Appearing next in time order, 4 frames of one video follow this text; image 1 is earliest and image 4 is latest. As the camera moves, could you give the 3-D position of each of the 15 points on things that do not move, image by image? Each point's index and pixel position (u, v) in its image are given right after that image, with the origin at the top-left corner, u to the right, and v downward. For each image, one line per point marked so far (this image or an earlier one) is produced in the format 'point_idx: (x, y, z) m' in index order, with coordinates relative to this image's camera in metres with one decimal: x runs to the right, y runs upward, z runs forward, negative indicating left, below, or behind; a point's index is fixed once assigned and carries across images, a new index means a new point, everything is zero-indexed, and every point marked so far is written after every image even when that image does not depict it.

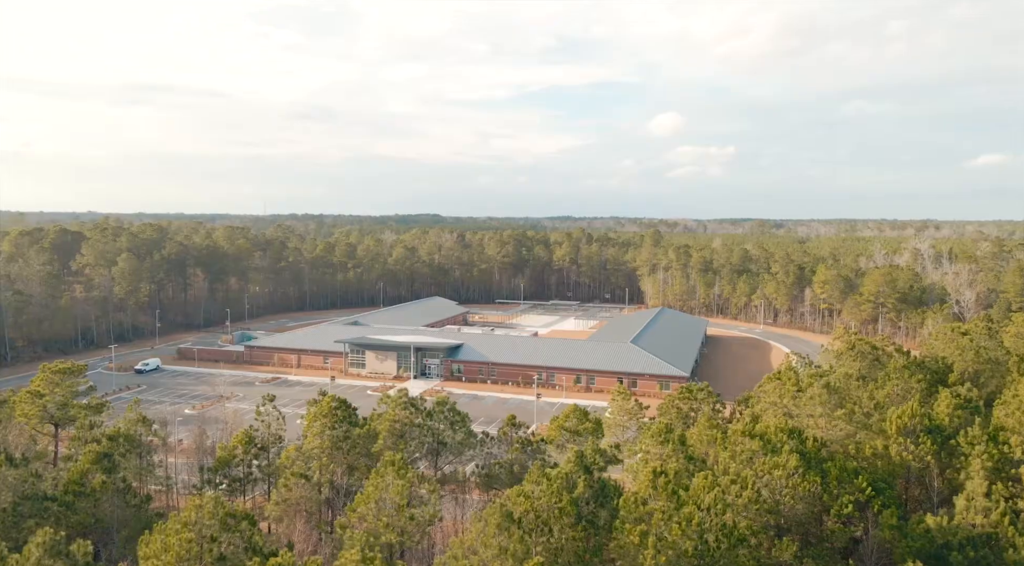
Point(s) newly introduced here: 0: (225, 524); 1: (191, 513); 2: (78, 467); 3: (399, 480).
0: (-5.8, -4.9, +15.4) m
1: (-6.4, -4.7, +15.3) m
2: (-11.1, -4.8, +19.6) m
3: (-2.9, -5.2, +19.4) m
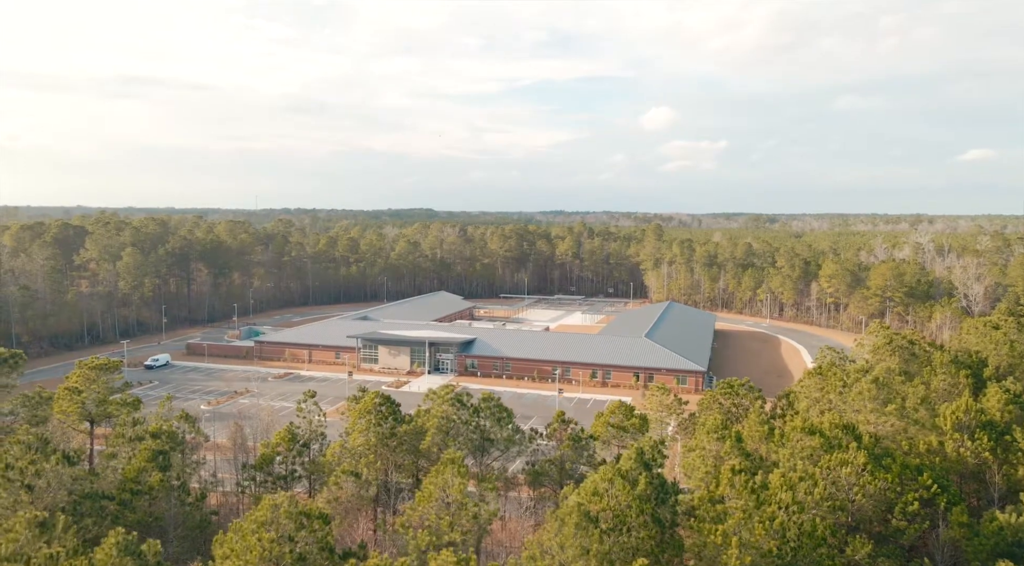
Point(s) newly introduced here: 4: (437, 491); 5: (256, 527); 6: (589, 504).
0: (-4.2, -4.8, +15.0) m
1: (-4.8, -4.6, +15.0) m
2: (-9.6, -4.6, +19.2) m
3: (-1.3, -5.0, +19.1) m
4: (-1.8, -5.3, +19.0) m
5: (-5.0, -4.8, +14.7) m
6: (+1.7, -4.8, +16.1) m
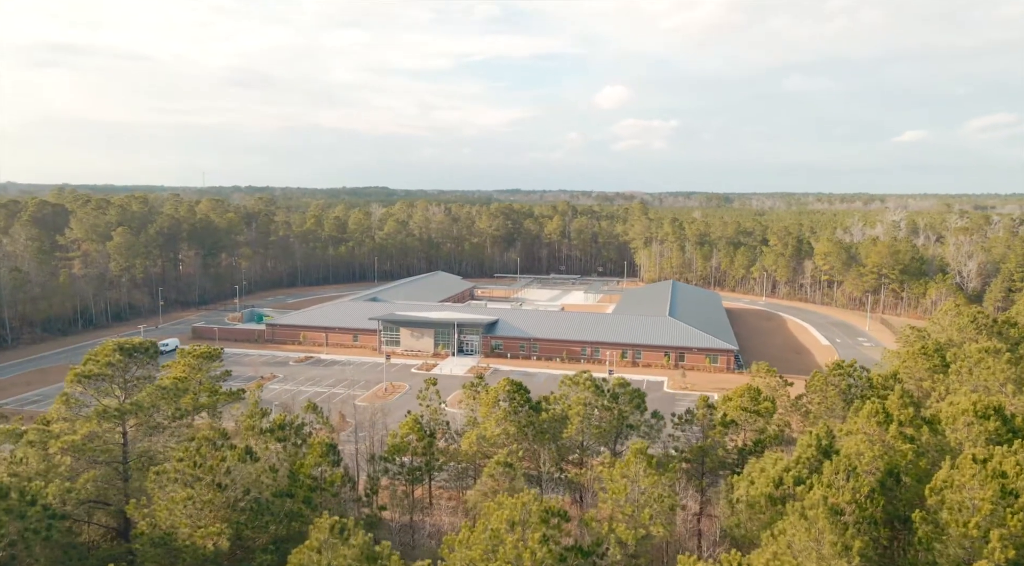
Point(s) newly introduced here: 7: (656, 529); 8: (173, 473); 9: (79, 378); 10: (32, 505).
0: (+0.7, -4.5, +14.2) m
1: (+0.1, -4.3, +14.1) m
2: (-4.9, -4.3, +18.1) m
3: (+3.4, -4.6, +18.4) m
4: (+2.8, -4.9, +18.2) m
5: (-0.1, -4.5, +13.8) m
6: (+6.5, -4.4, +15.5) m
7: (+3.4, -5.8, +17.6) m
8: (-7.3, -4.1, +16.3) m
9: (-10.7, -2.4, +18.6) m
10: (-10.0, -4.6, +15.6) m
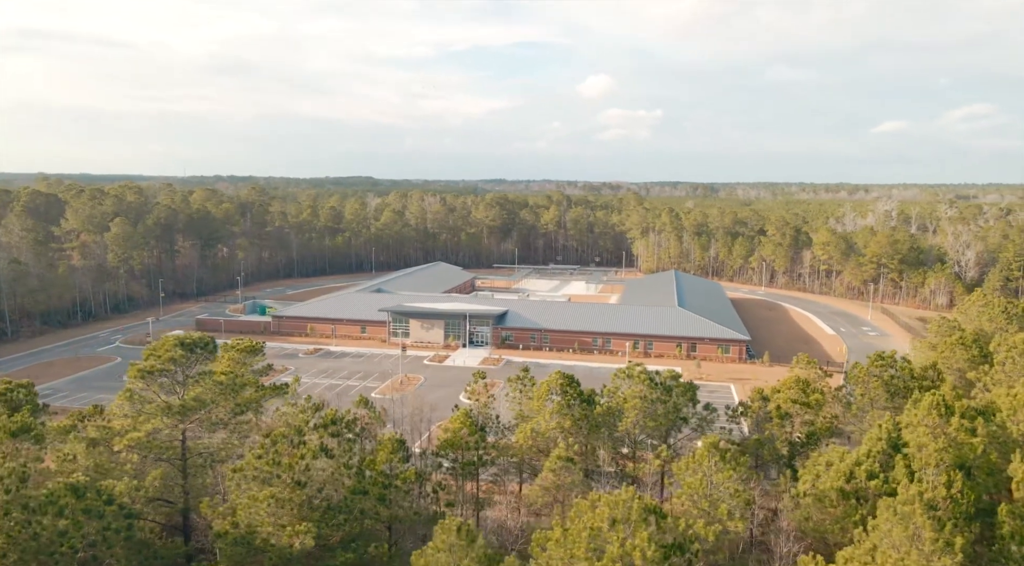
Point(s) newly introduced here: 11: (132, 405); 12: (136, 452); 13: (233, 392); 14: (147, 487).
0: (+2.5, -4.4, +14.0) m
1: (+1.9, -4.2, +13.9) m
2: (-3.1, -4.1, +17.7) m
3: (+5.1, -4.4, +18.3) m
4: (+4.6, -4.7, +18.1) m
5: (+1.8, -4.4, +13.6) m
6: (+8.3, -4.3, +15.4) m
7: (+5.1, -5.6, +17.5) m
8: (-5.6, -4.0, +15.9) m
9: (-9.0, -2.2, +18.1) m
10: (-8.2, -4.5, +15.2) m
11: (-9.2, -3.0, +18.2) m
12: (-8.9, -4.0, +17.6) m
13: (-7.2, -2.8, +19.3) m
14: (-8.2, -4.6, +16.9) m
